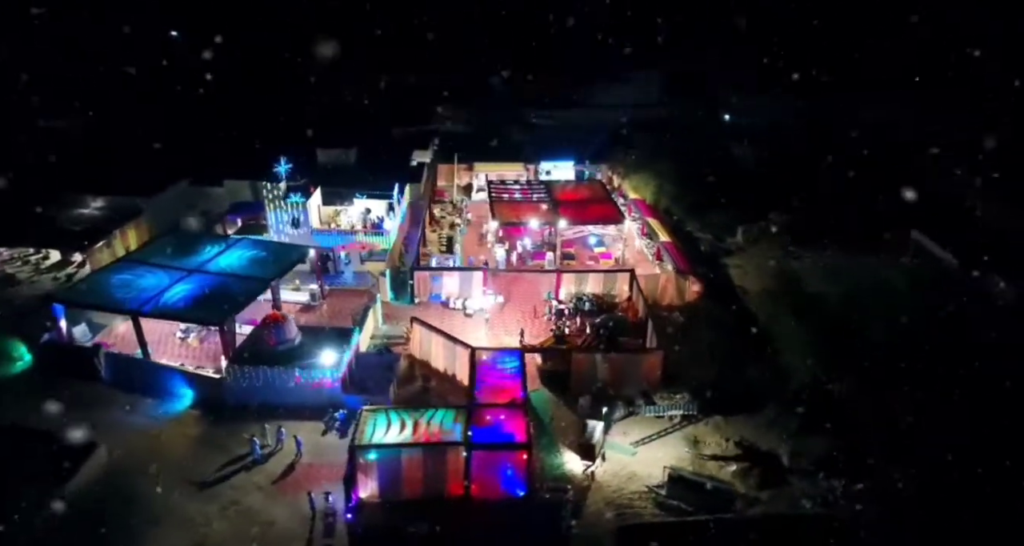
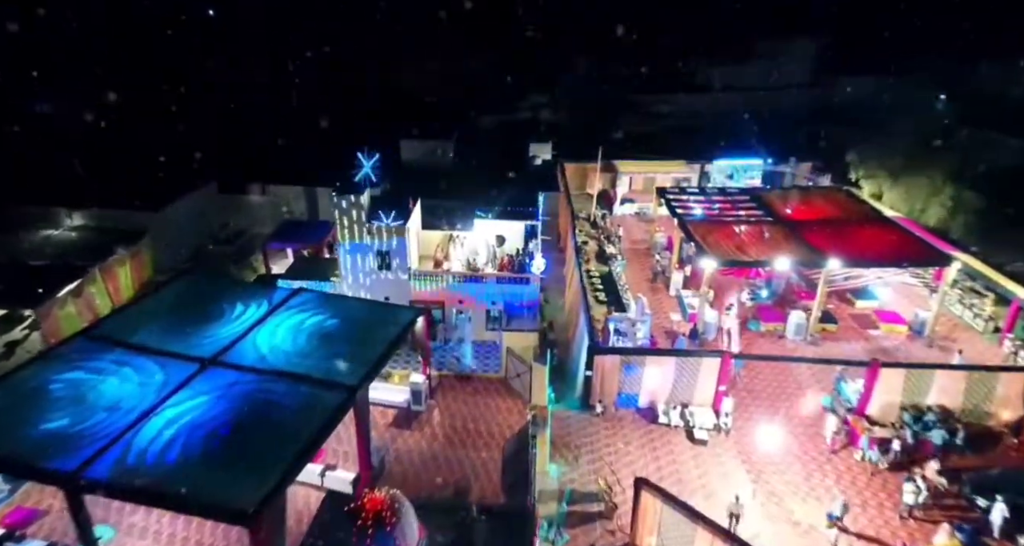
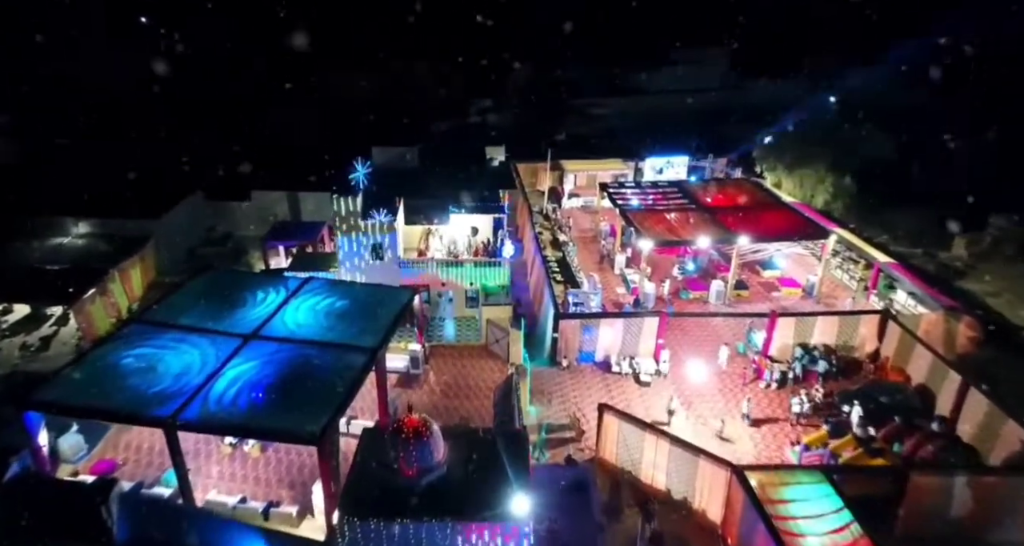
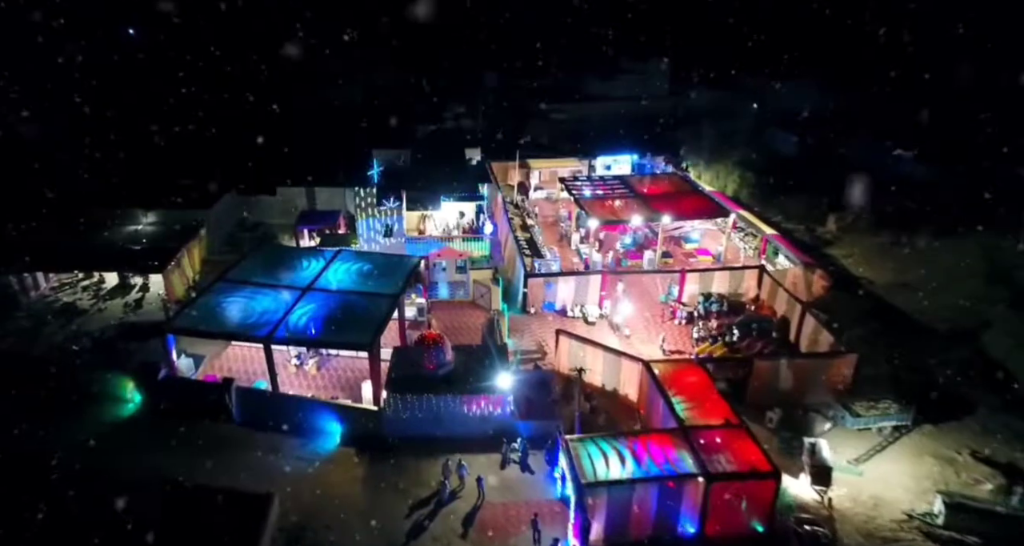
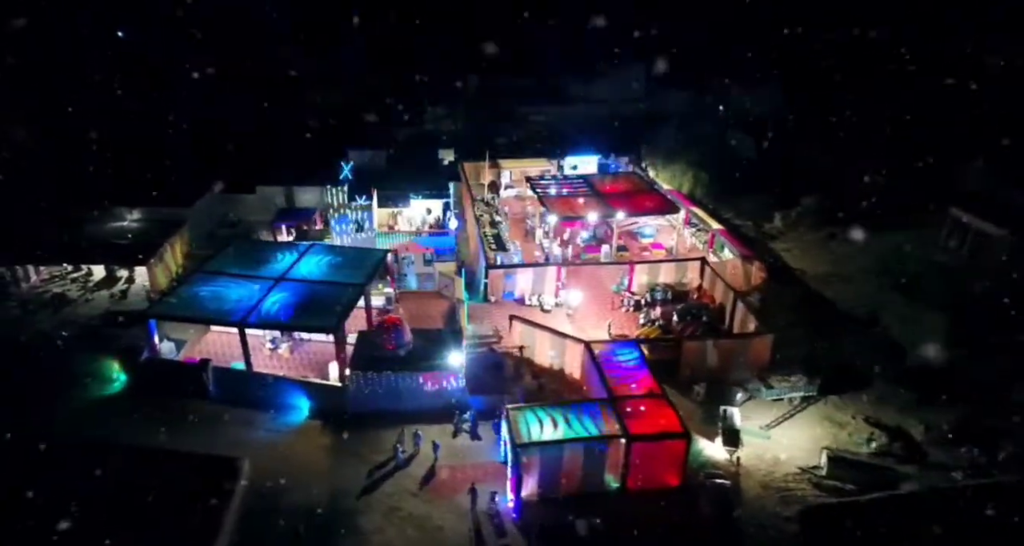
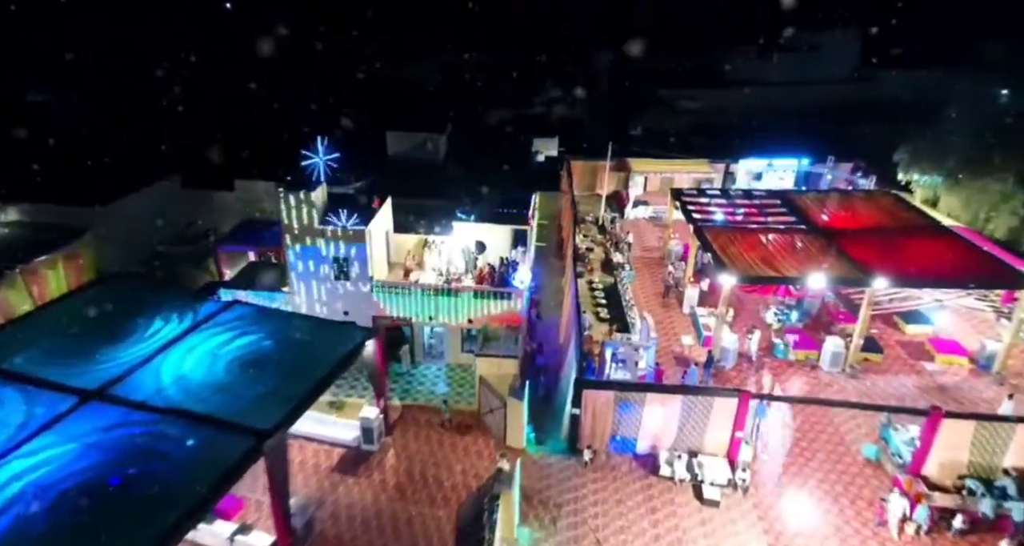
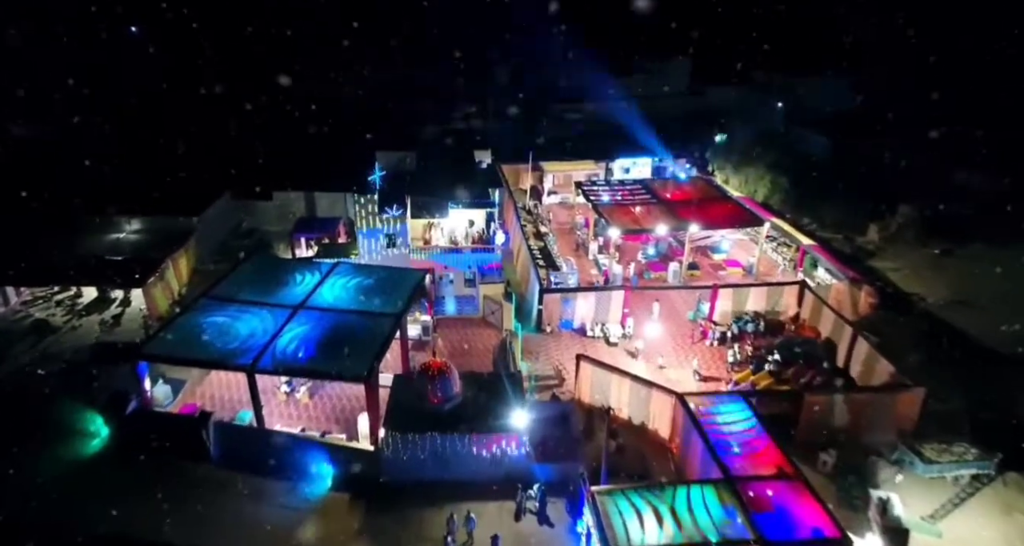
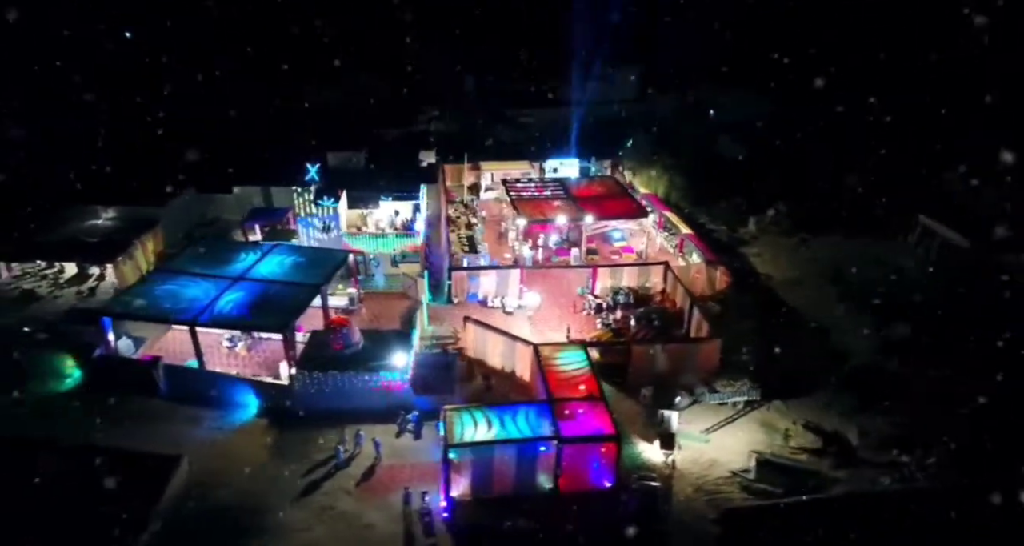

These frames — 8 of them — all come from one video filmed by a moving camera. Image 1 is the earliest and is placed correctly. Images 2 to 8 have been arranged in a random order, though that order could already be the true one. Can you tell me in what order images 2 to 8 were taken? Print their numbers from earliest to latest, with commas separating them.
8, 5, 4, 7, 3, 2, 6
